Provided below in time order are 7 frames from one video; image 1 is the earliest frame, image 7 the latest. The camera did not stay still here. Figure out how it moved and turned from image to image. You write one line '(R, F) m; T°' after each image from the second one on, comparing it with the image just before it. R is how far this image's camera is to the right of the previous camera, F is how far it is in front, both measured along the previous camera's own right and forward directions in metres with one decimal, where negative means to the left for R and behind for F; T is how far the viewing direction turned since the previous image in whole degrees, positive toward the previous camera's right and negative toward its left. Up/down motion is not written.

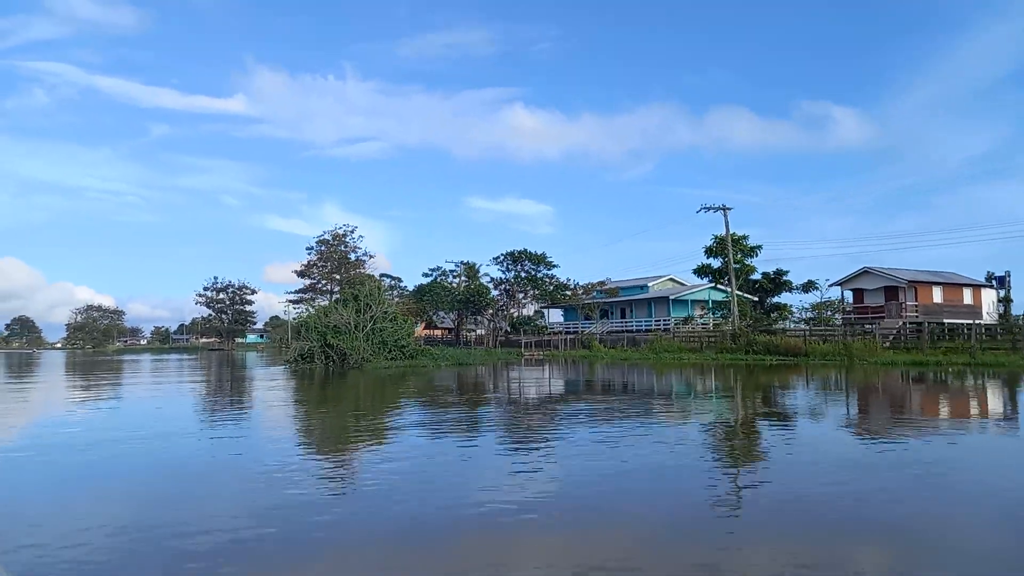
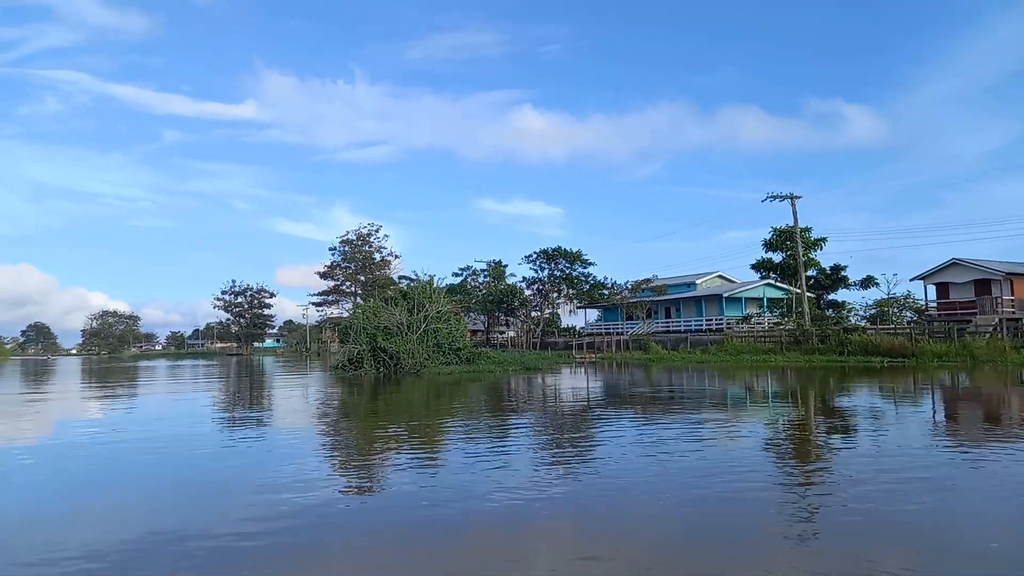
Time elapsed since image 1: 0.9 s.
(-0.6, +0.9) m; -1°
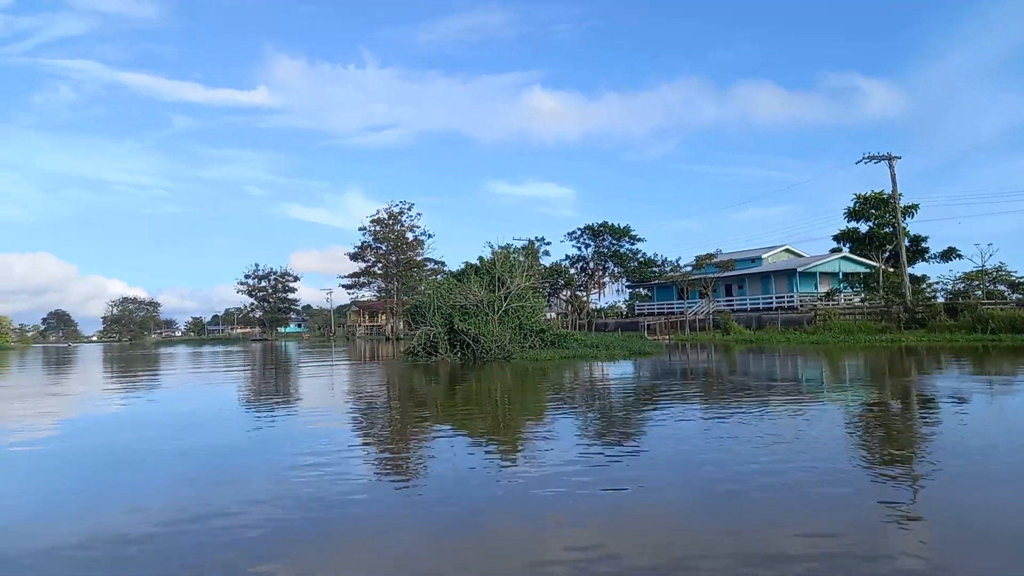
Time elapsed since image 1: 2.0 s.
(-0.8, +1.0) m; -1°
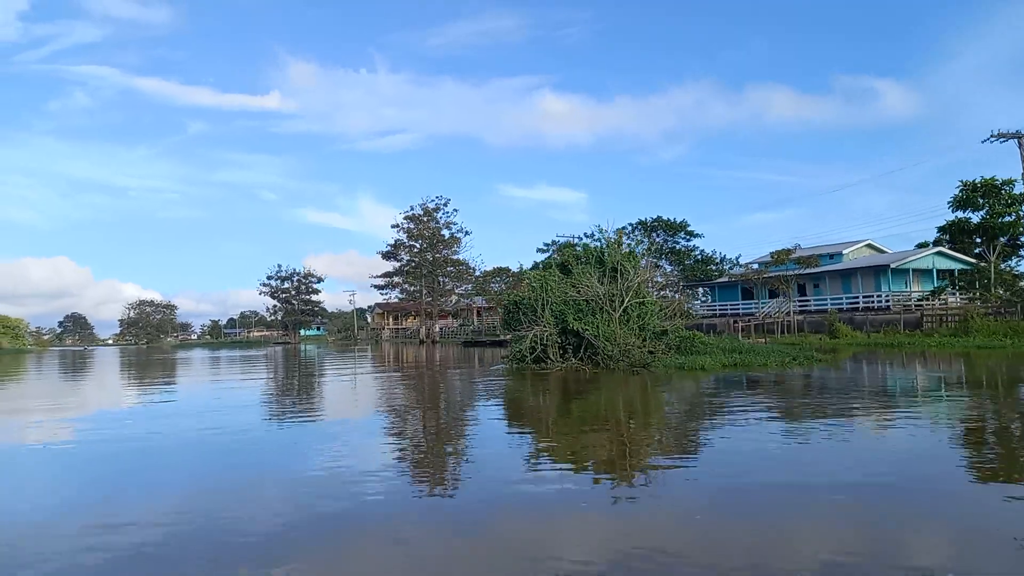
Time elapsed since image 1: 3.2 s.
(-0.8, +1.1) m; -1°
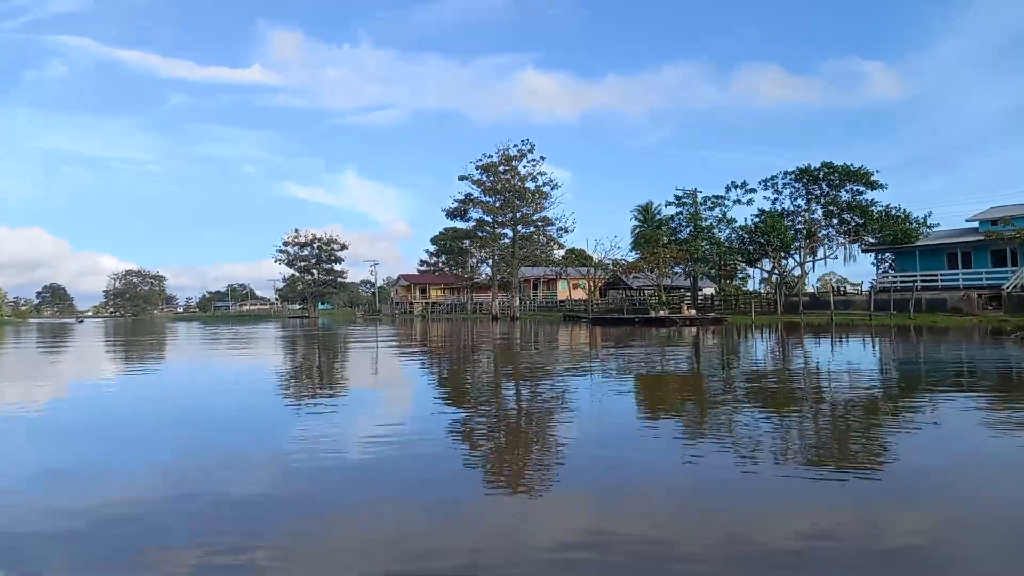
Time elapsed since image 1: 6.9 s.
(-2.5, +3.5) m; +1°
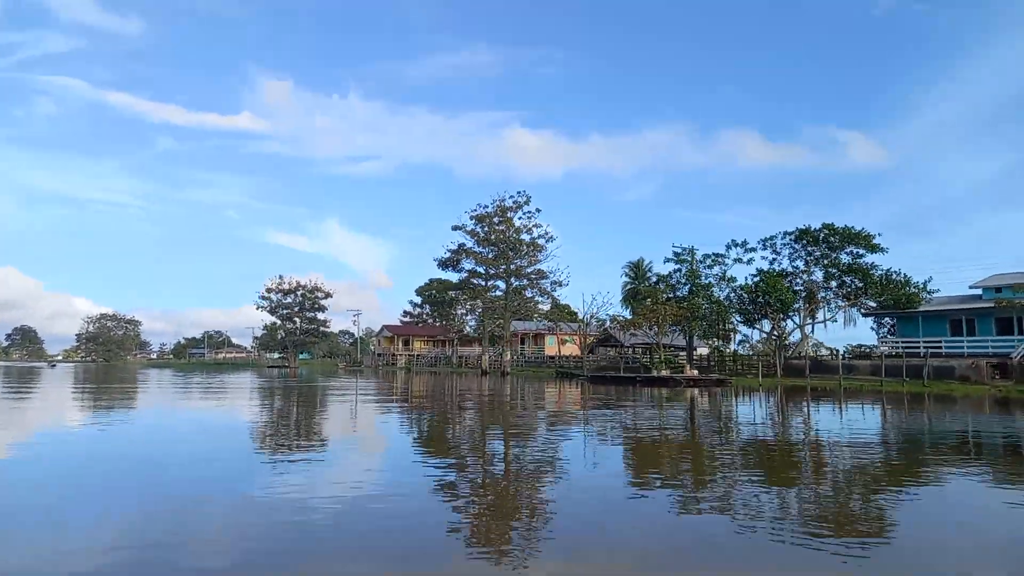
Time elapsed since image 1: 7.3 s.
(-0.2, +0.4) m; +2°
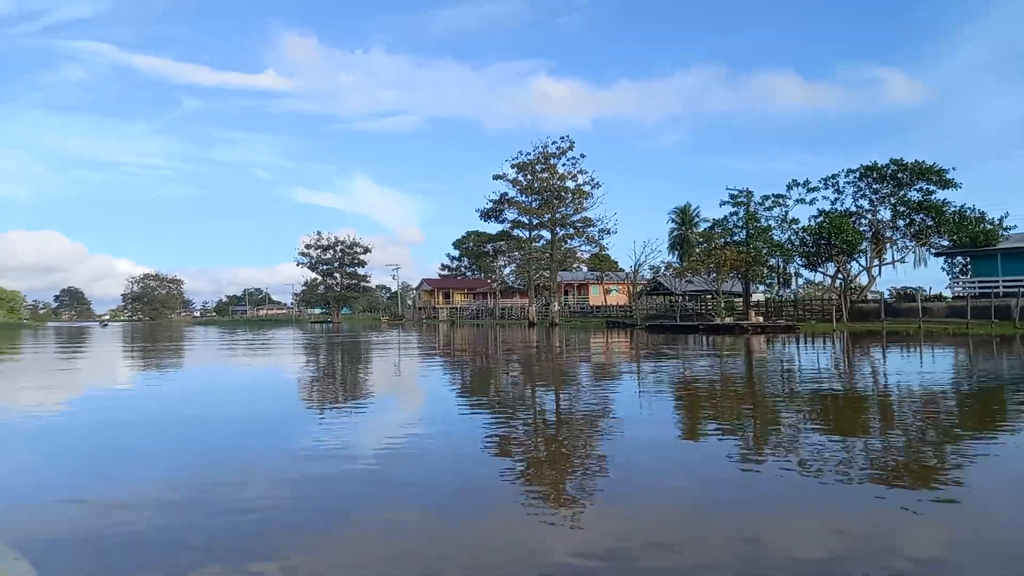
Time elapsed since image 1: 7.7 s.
(-0.3, +0.3) m; -3°
